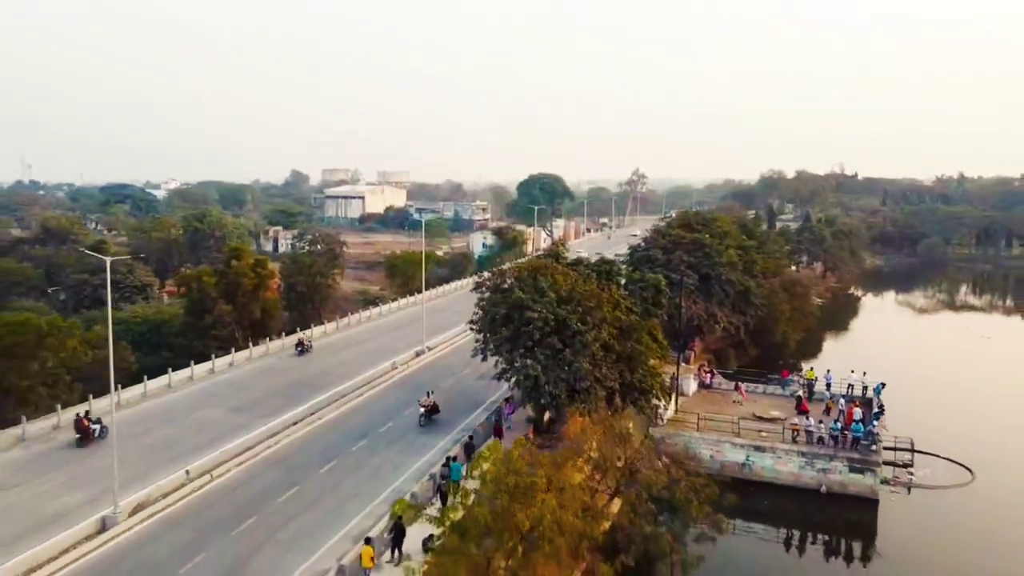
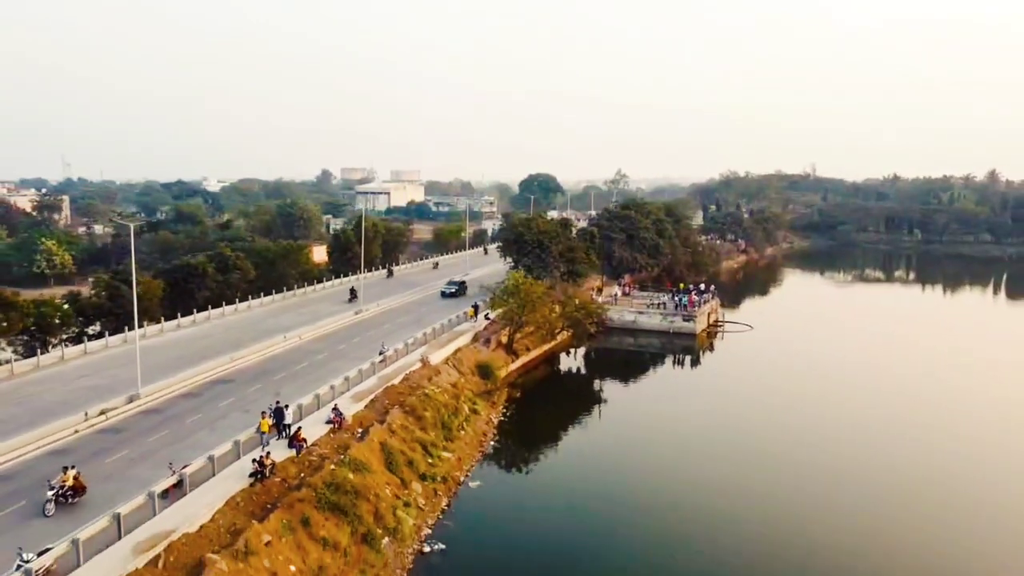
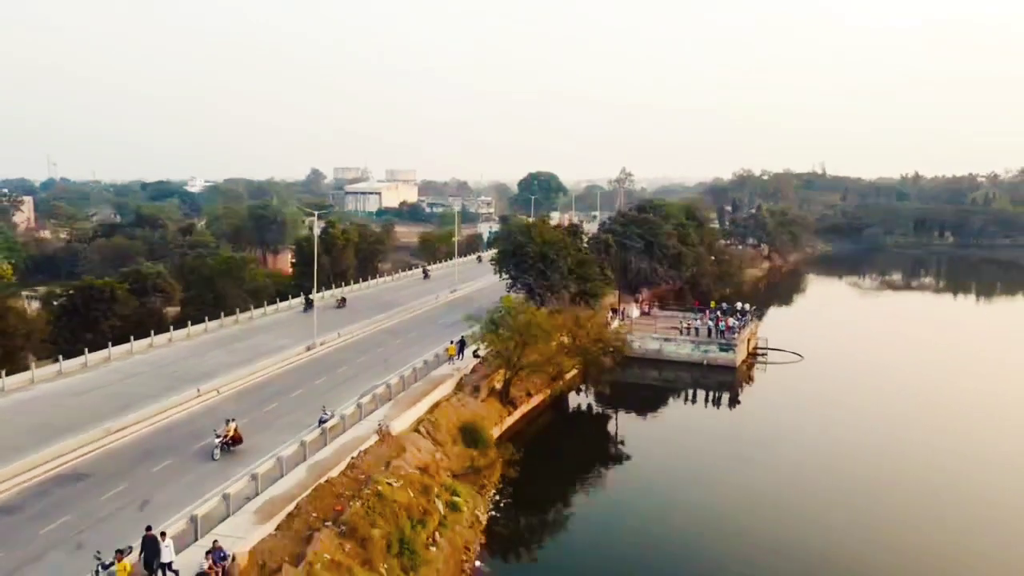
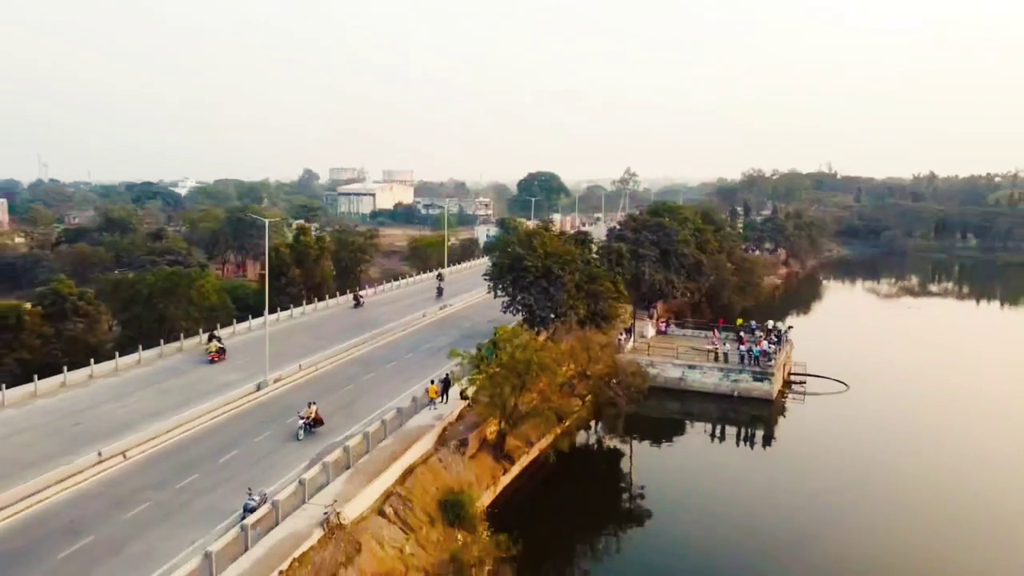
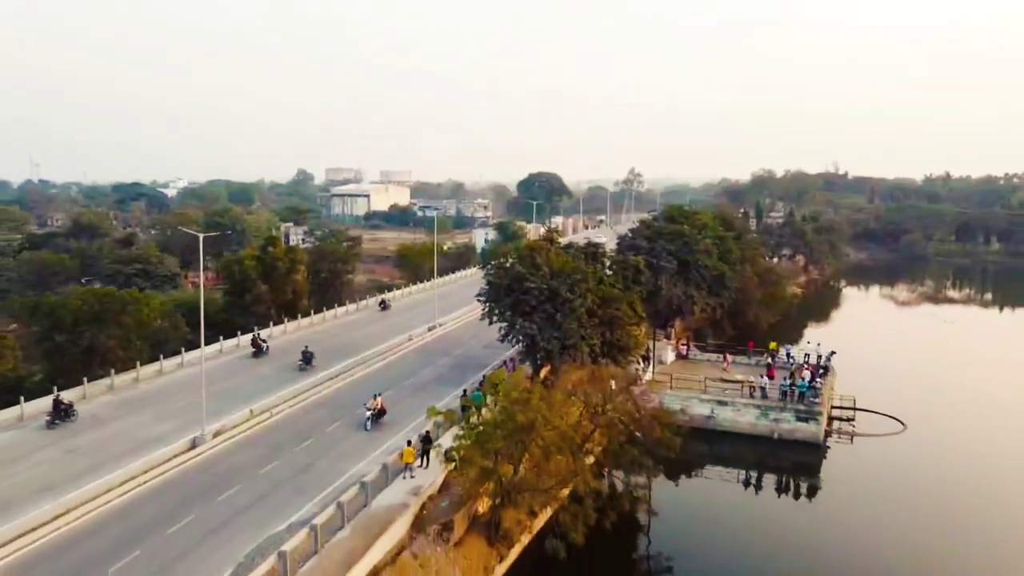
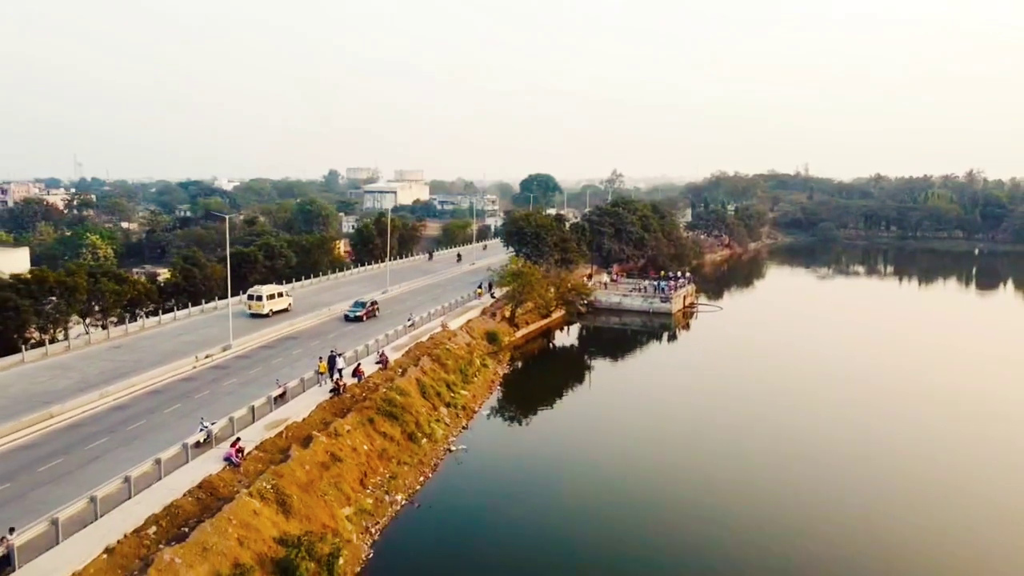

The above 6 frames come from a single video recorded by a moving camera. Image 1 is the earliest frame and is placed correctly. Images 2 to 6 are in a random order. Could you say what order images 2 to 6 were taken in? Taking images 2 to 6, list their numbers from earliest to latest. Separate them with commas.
5, 4, 3, 2, 6
